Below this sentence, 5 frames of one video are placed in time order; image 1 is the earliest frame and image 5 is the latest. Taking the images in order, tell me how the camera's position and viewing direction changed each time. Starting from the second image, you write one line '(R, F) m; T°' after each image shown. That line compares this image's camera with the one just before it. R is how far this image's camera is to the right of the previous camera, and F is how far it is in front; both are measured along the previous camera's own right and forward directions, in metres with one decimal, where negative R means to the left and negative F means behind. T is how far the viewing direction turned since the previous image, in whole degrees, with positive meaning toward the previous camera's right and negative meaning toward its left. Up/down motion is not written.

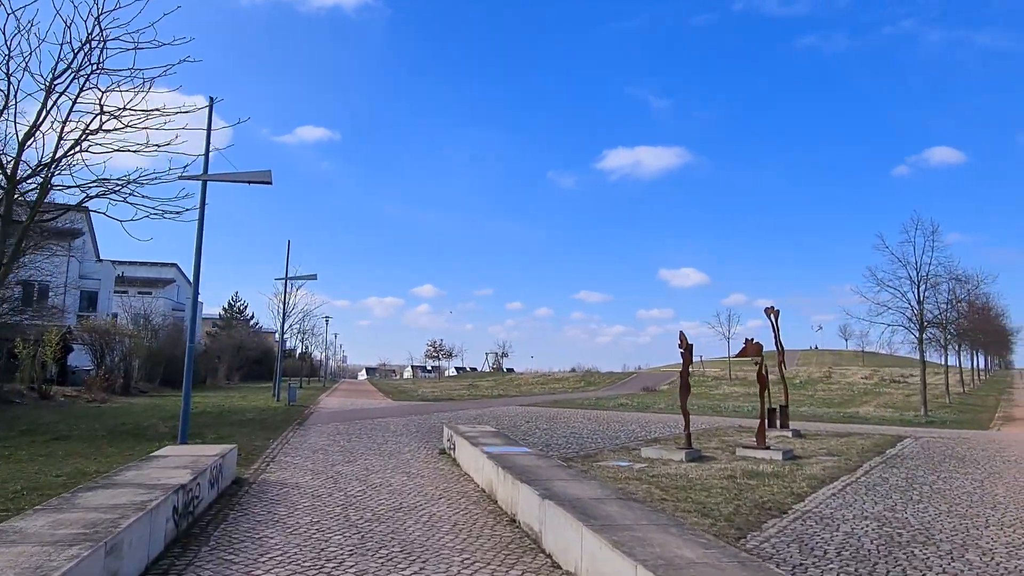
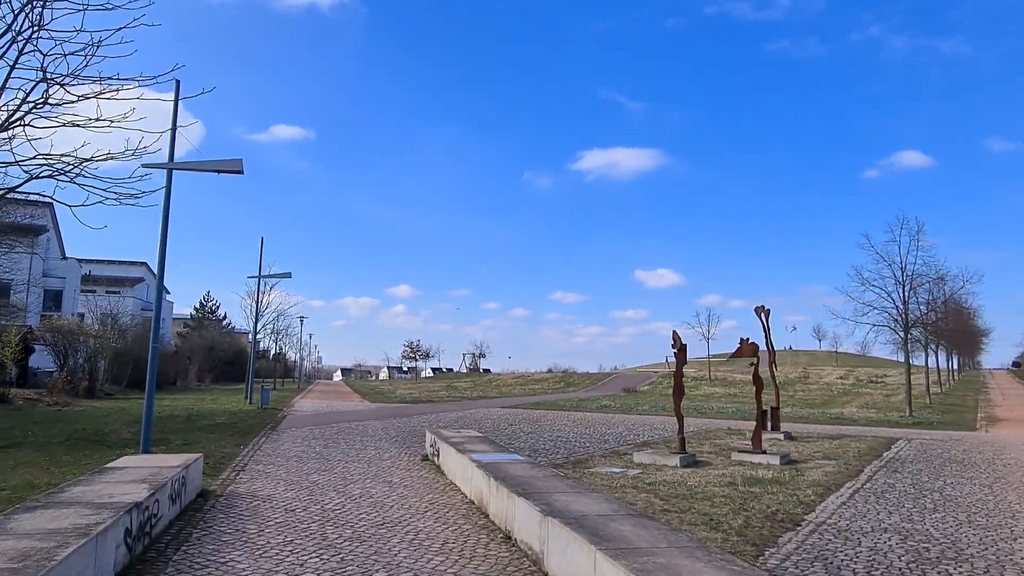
(-0.2, +0.7) m; +2°
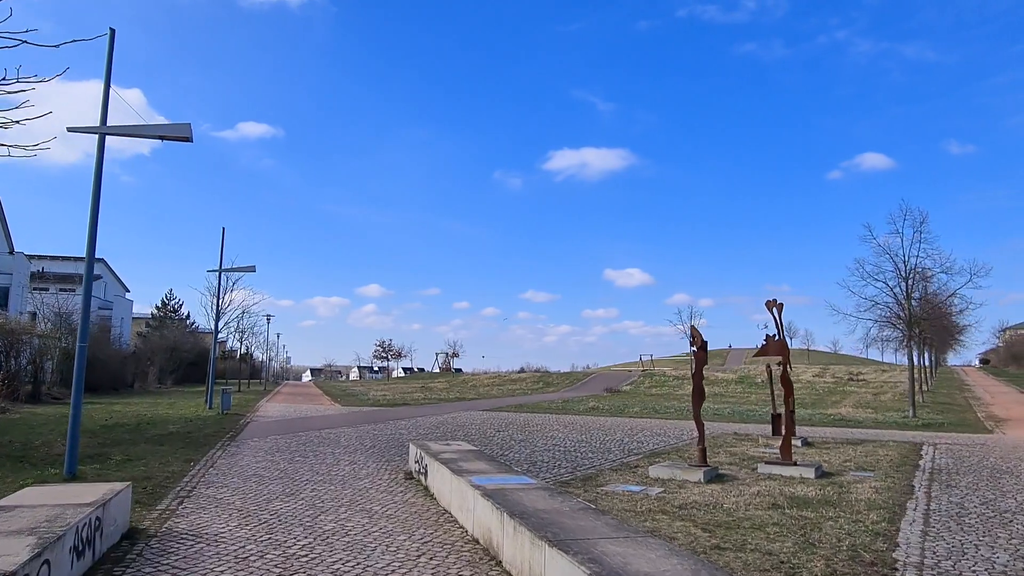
(-0.4, +1.8) m; +2°
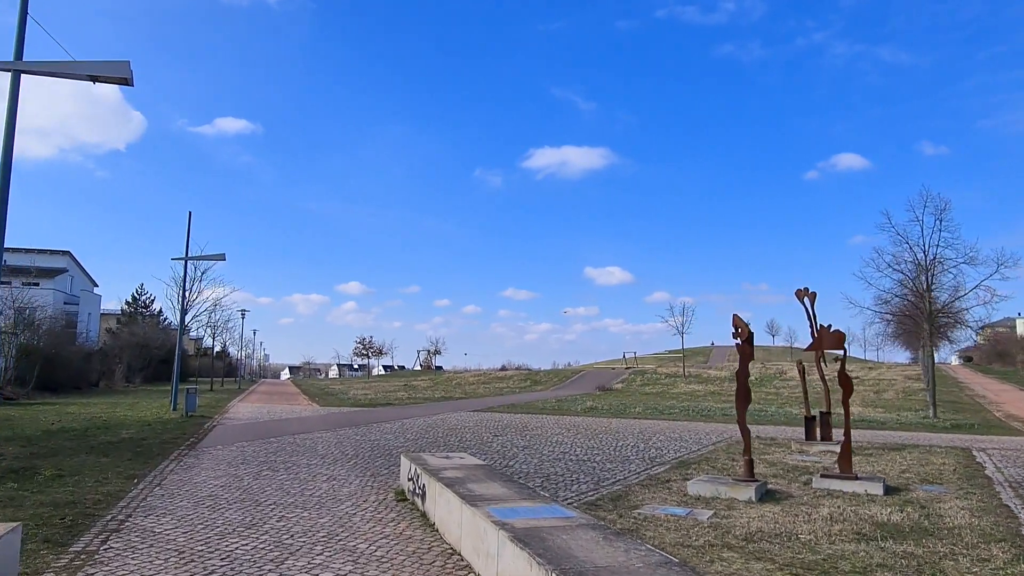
(-0.4, +2.0) m; +2°
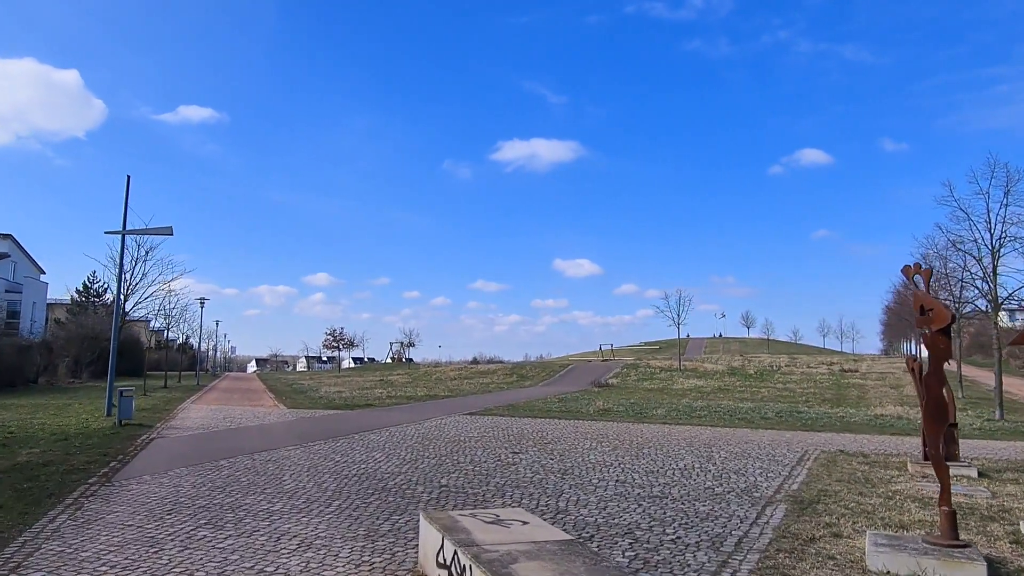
(-1.0, +3.6) m; +2°
